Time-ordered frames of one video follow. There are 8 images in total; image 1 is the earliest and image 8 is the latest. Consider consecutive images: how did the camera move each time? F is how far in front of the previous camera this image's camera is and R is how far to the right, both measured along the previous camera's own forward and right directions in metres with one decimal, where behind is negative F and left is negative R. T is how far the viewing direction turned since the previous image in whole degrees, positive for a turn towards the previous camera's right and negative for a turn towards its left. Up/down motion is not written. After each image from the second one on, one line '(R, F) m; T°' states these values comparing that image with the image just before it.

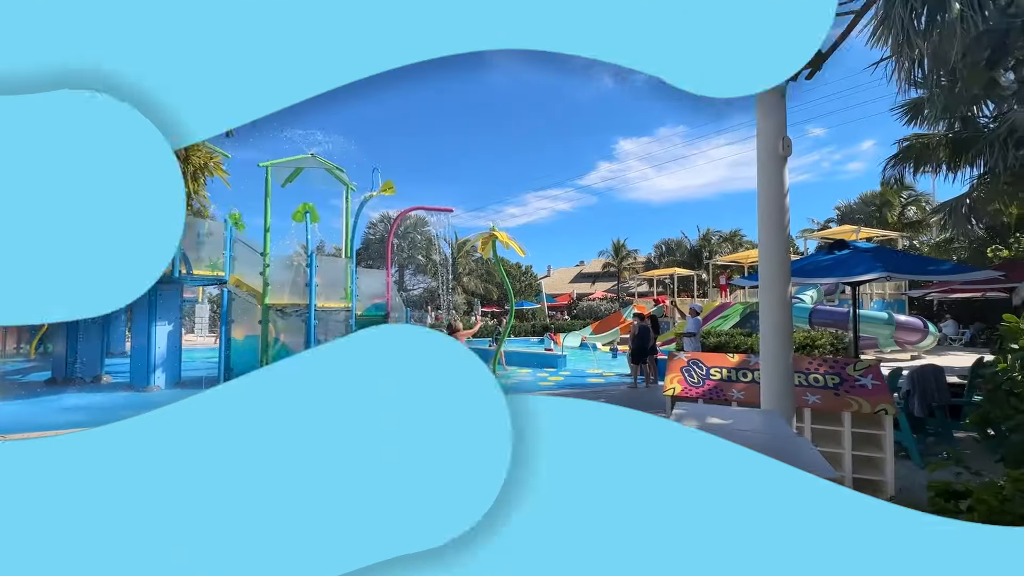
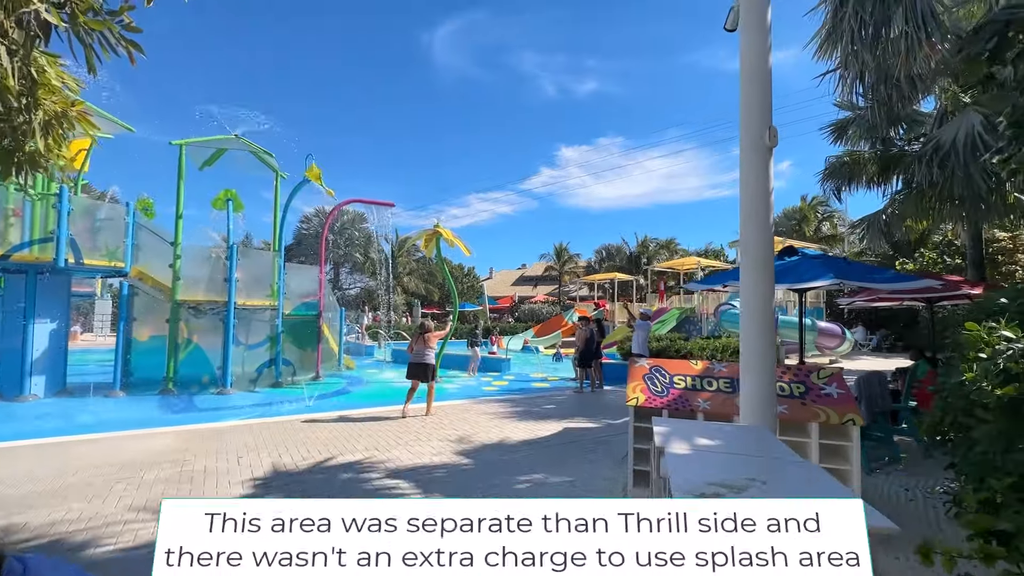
(-0.1, +0.5) m; +7°
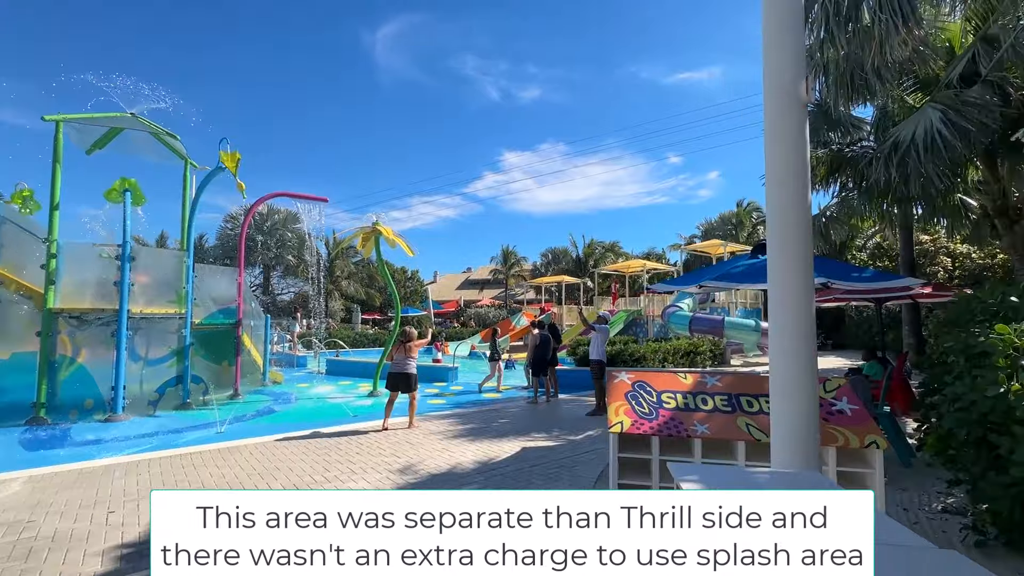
(-0.1, +0.9) m; +7°
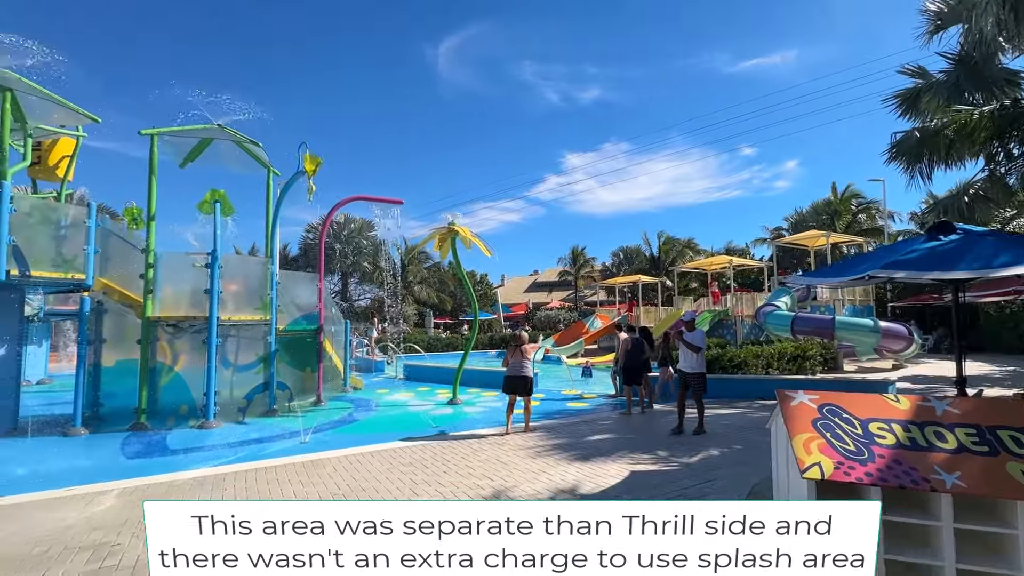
(-0.4, +0.8) m; -8°
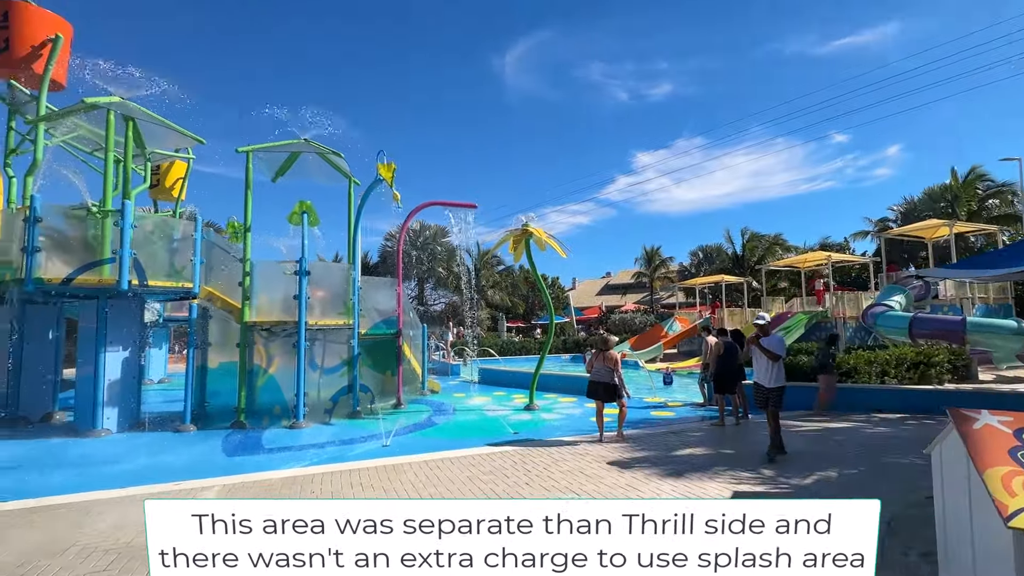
(-0.1, +0.3) m; -9°
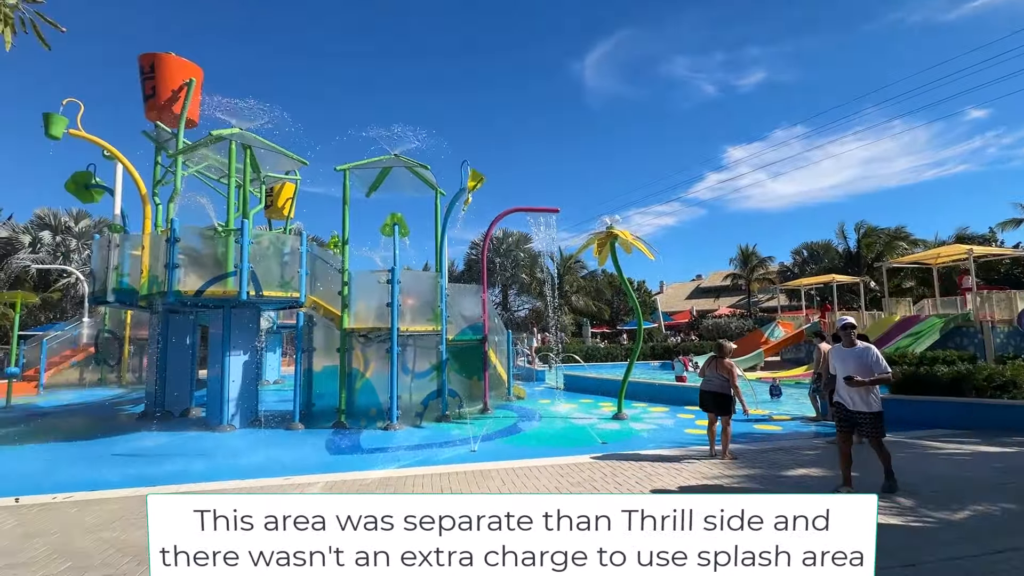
(0.0, +0.1) m; -10°
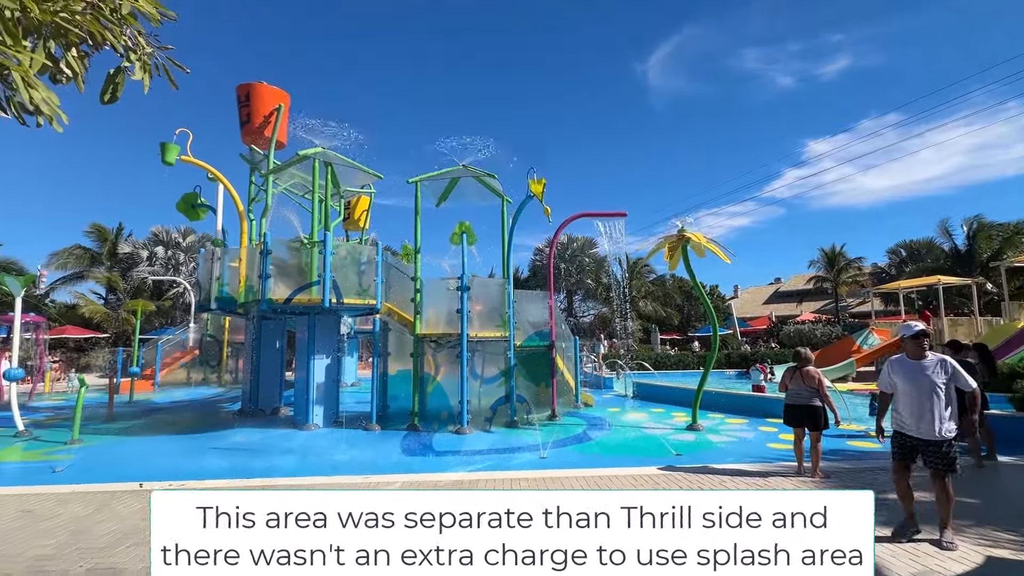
(-0.1, 0.0) m; -8°
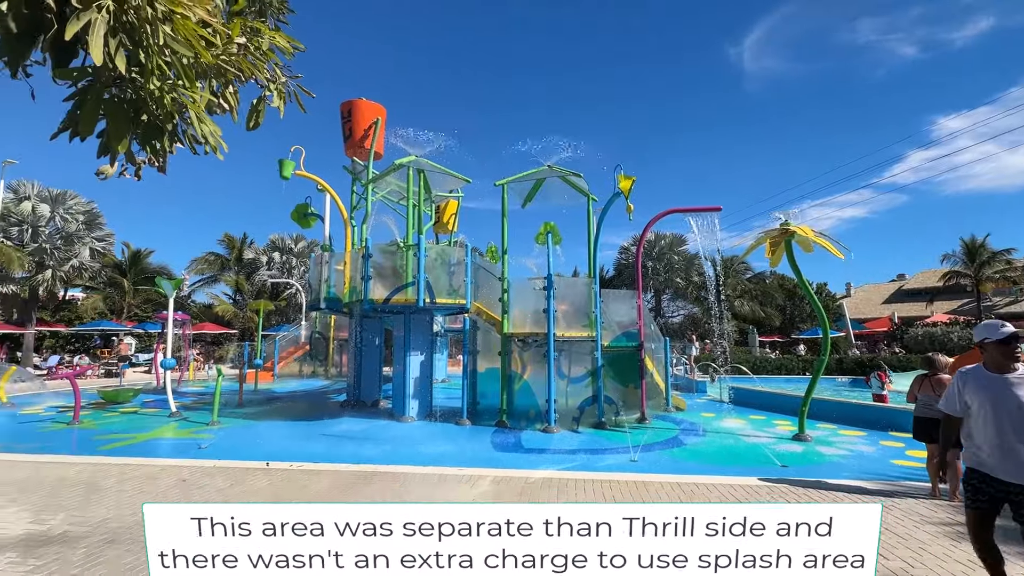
(-0.1, 0.0) m; -10°
